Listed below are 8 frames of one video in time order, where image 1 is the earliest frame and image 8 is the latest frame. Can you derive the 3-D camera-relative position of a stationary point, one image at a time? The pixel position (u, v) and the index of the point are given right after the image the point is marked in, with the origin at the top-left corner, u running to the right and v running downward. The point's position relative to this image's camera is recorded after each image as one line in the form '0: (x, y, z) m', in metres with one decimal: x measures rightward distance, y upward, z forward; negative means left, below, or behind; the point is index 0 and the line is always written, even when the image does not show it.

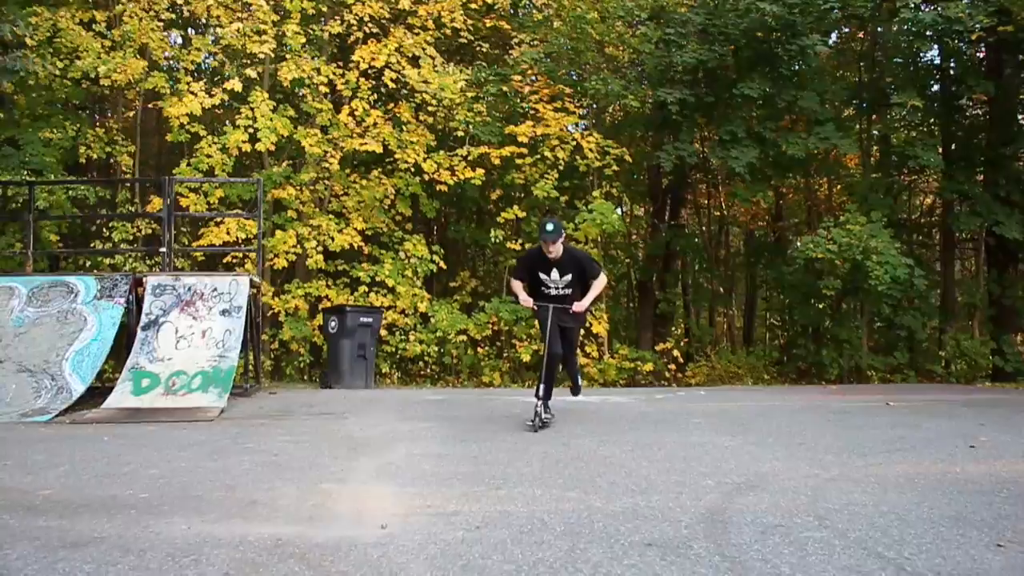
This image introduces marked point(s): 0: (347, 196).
0: (-2.1, +1.2, +12.6) m
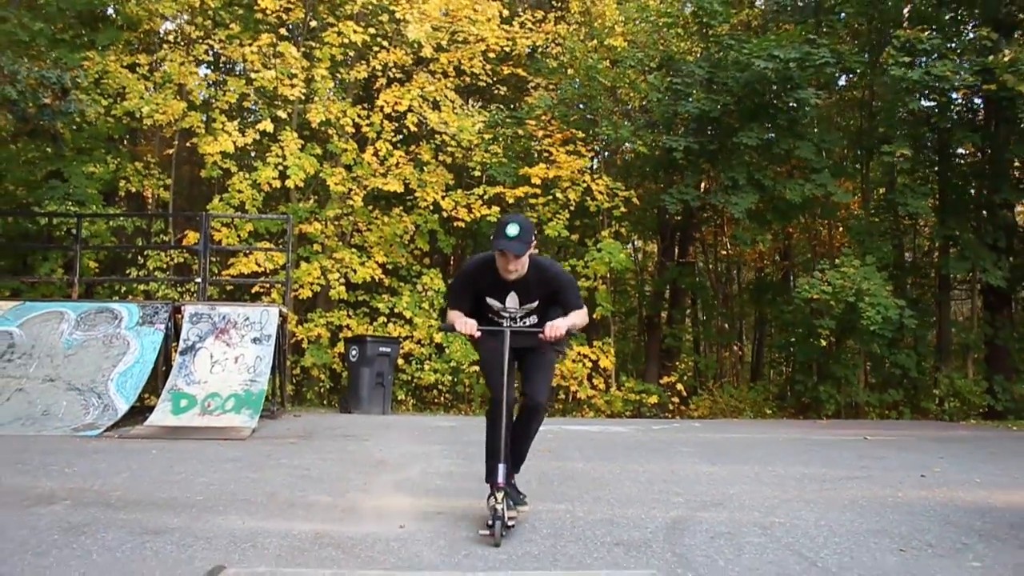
0: (-1.9, +0.8, +13.3) m
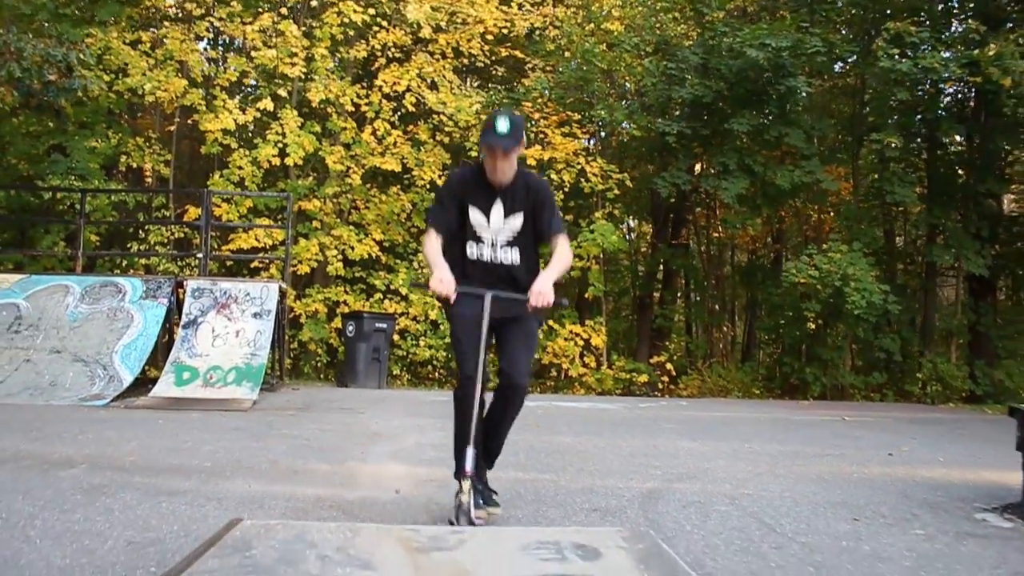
0: (-2.0, +1.1, +13.6) m
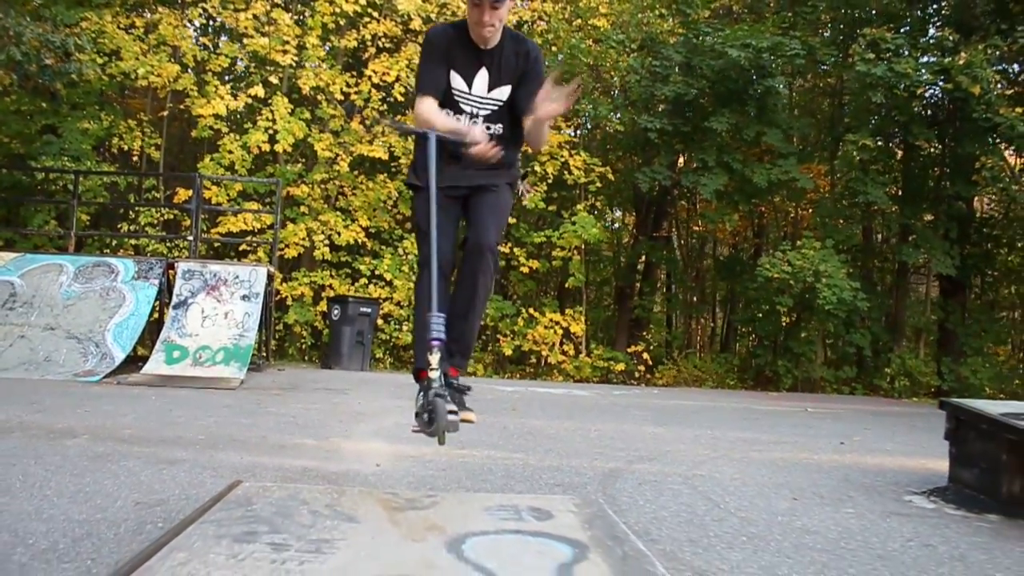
0: (-2.2, +1.3, +13.9) m
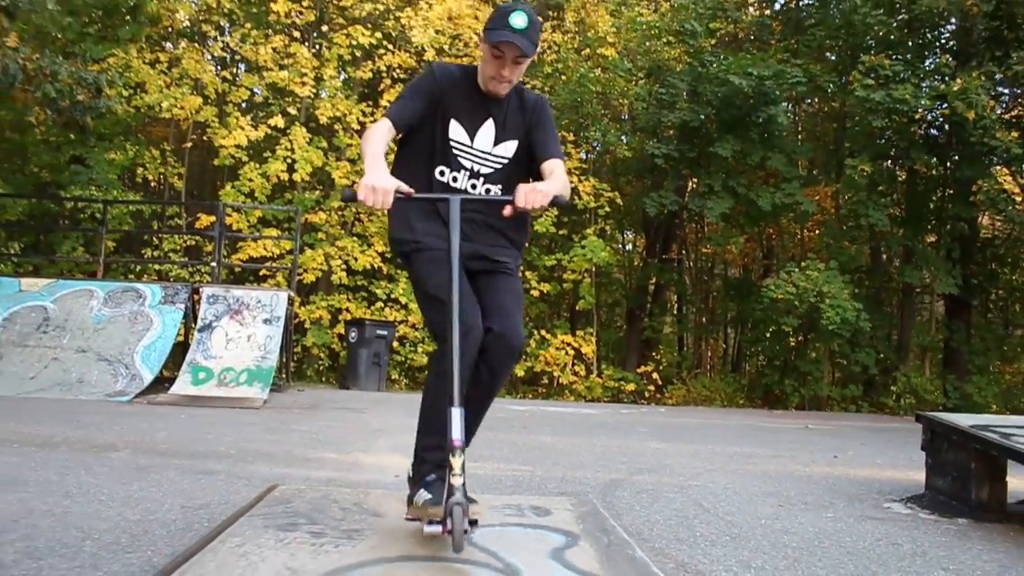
0: (-2.0, +1.0, +14.3) m
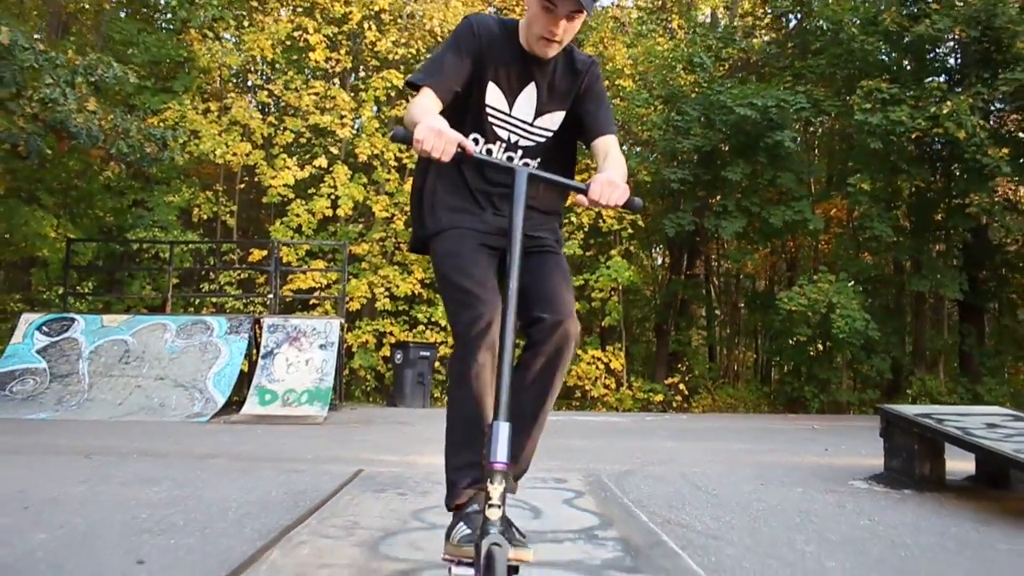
0: (-1.6, +0.6, +15.4) m
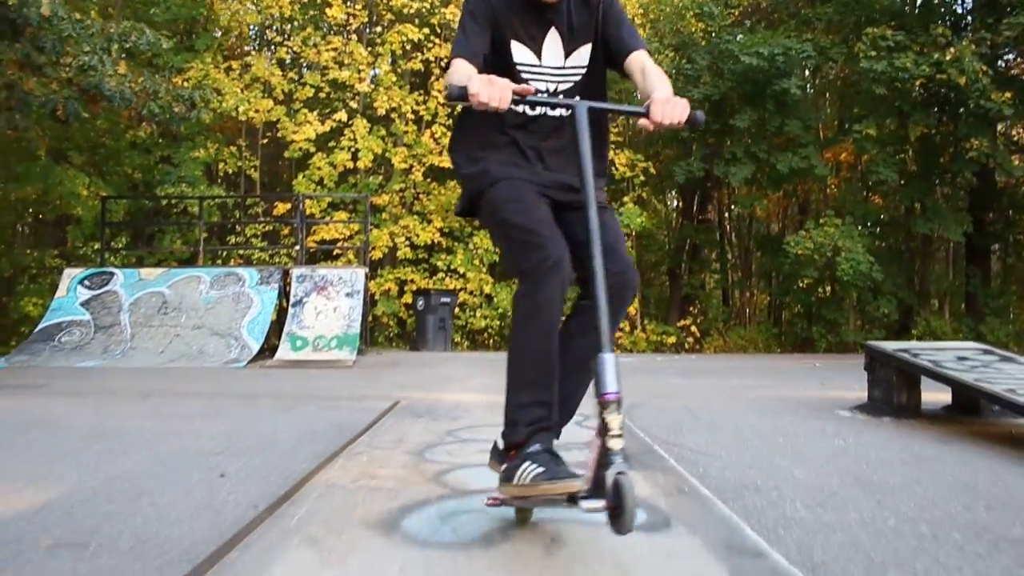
0: (-1.4, +1.4, +16.0) m
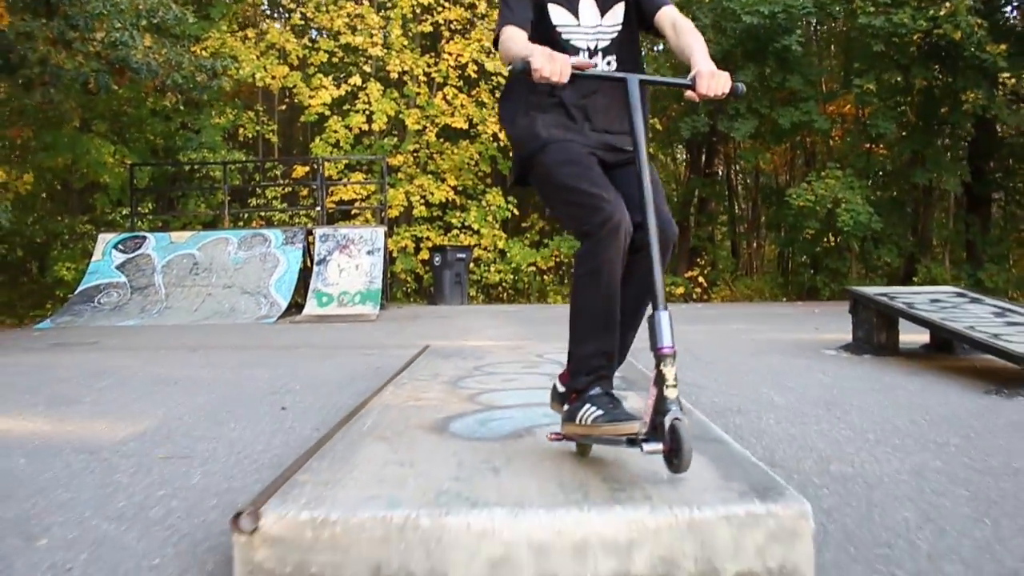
0: (-1.2, +2.1, +16.5) m
